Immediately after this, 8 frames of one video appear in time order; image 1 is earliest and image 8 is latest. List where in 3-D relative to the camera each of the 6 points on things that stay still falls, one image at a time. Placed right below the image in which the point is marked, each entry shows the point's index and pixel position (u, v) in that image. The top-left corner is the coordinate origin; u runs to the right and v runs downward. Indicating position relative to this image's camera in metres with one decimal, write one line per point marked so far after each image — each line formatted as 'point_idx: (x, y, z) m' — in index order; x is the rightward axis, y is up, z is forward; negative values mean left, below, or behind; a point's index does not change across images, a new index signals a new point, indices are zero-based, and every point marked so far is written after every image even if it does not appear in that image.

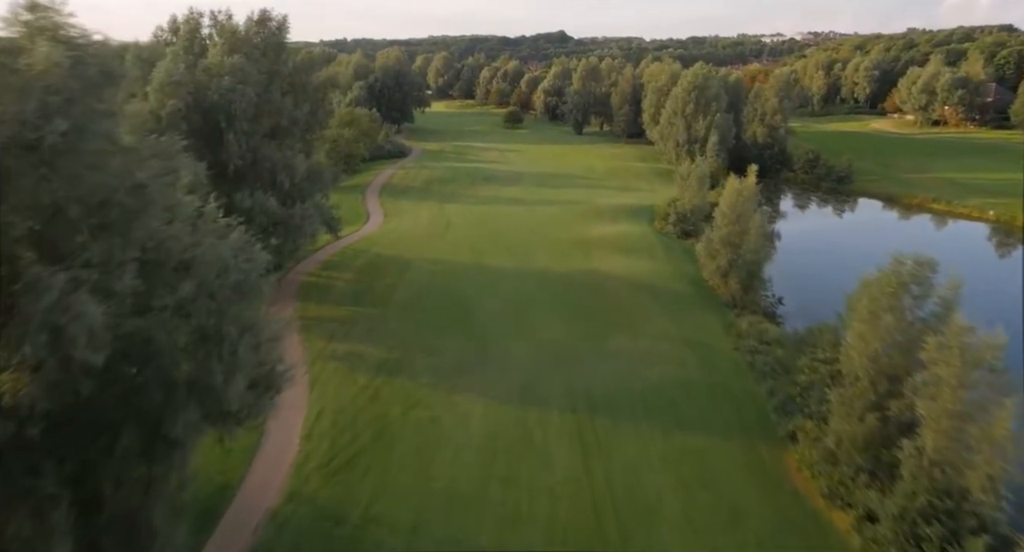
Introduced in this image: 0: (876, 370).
0: (+9.3, -2.4, +16.6) m
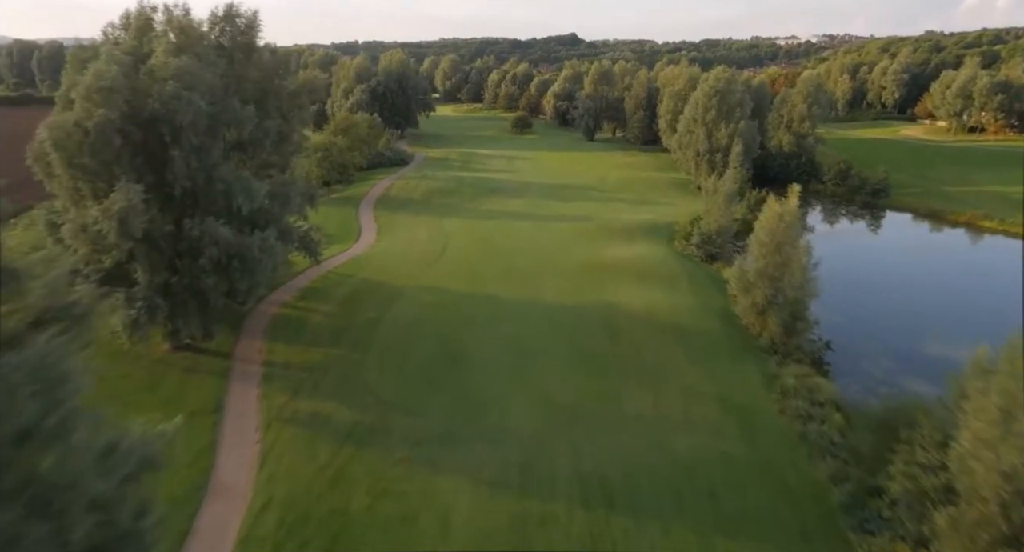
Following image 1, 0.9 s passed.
0: (+9.1, -3.9, +11.9) m
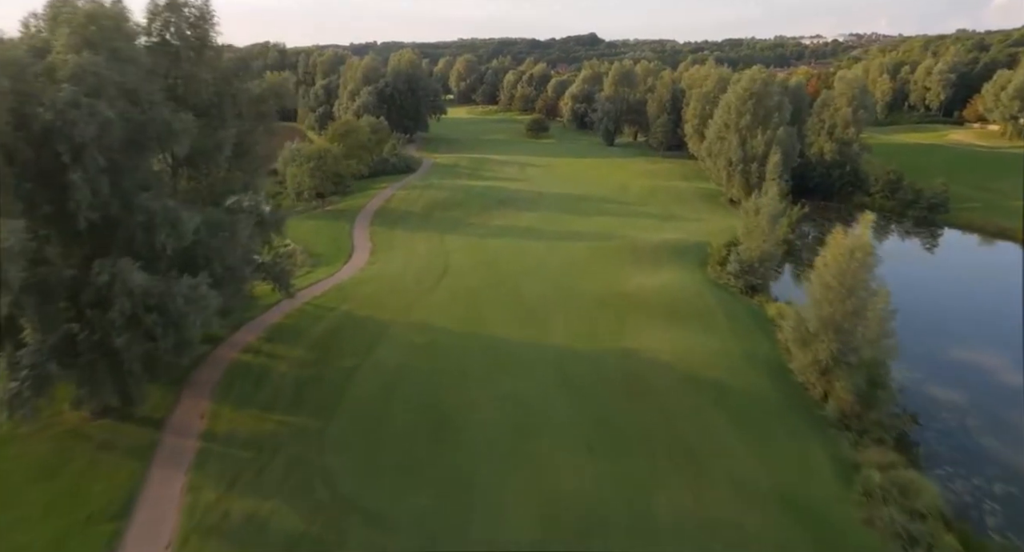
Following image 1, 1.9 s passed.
0: (+8.7, -5.6, +6.3) m
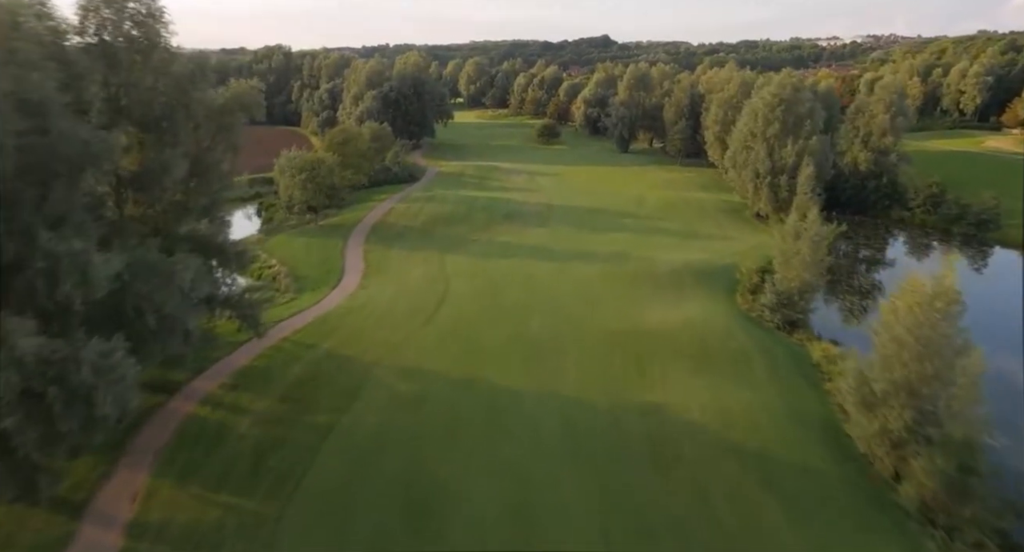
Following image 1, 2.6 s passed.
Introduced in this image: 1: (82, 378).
0: (+8.4, -7.0, +2.2) m
1: (-9.2, -2.2, +14.1) m
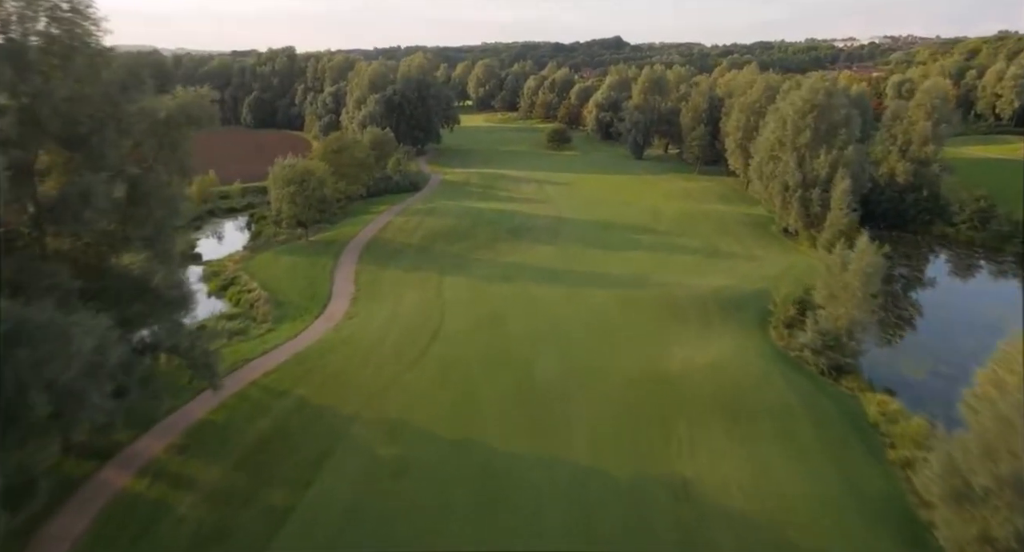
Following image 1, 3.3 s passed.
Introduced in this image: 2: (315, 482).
0: (+8.0, -8.3, -1.9) m
1: (-9.4, -3.5, +10.4) m
2: (-5.7, -6.0, +18.8) m
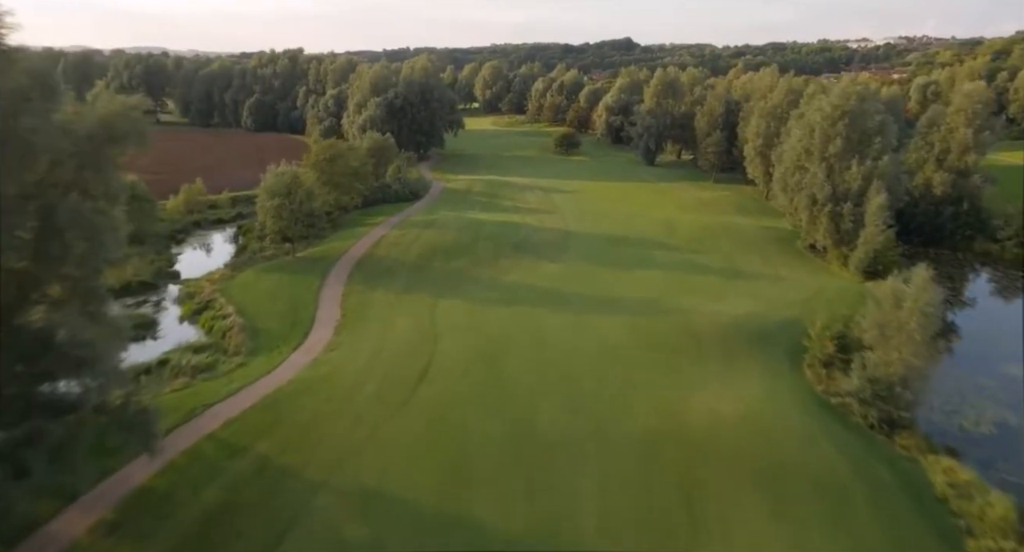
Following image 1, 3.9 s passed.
0: (+7.6, -9.5, -5.5) m
1: (-9.7, -4.6, +7.0) m
2: (-5.9, -7.2, +15.3) m
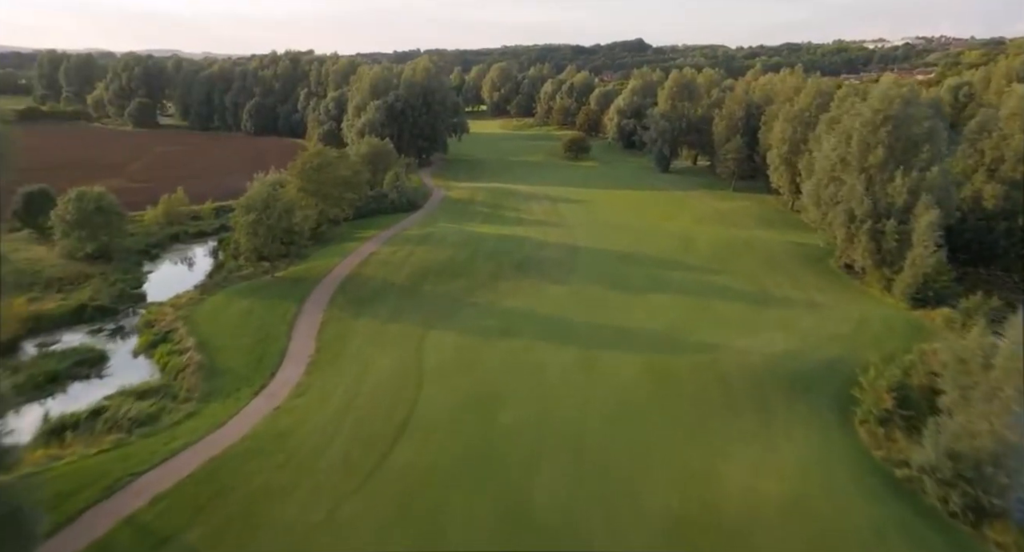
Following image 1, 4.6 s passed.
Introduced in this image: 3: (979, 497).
0: (+6.9, -10.8, -9.8) m
1: (-10.2, -5.8, +3.0) m
2: (-6.3, -8.4, +11.2) m
3: (+12.3, -5.8, +17.4) m
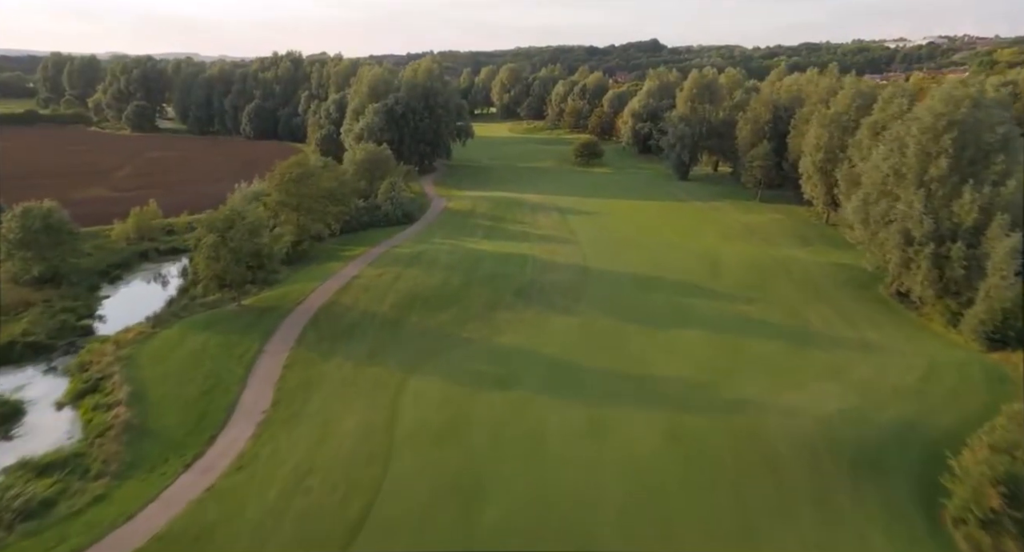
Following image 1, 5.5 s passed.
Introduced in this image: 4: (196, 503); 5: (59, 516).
0: (+5.9, -12.1, -15.0) m
1: (-10.9, -7.2, -1.9) m
2: (-6.8, -9.8, +6.3) m
3: (+11.9, -7.2, +12.1) m
4: (-9.0, -6.4, +18.8) m
5: (-12.5, -6.6, +18.2) m
